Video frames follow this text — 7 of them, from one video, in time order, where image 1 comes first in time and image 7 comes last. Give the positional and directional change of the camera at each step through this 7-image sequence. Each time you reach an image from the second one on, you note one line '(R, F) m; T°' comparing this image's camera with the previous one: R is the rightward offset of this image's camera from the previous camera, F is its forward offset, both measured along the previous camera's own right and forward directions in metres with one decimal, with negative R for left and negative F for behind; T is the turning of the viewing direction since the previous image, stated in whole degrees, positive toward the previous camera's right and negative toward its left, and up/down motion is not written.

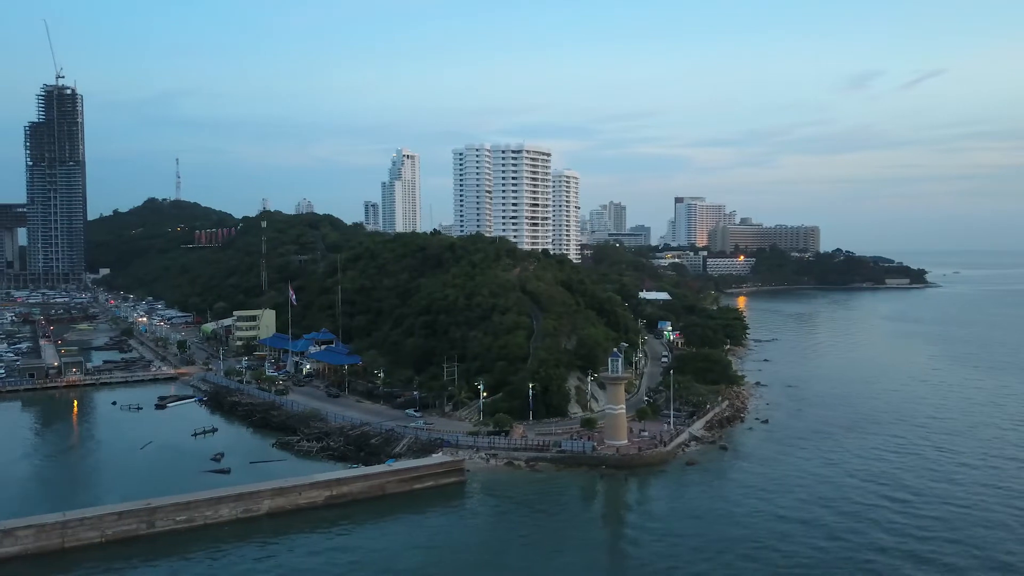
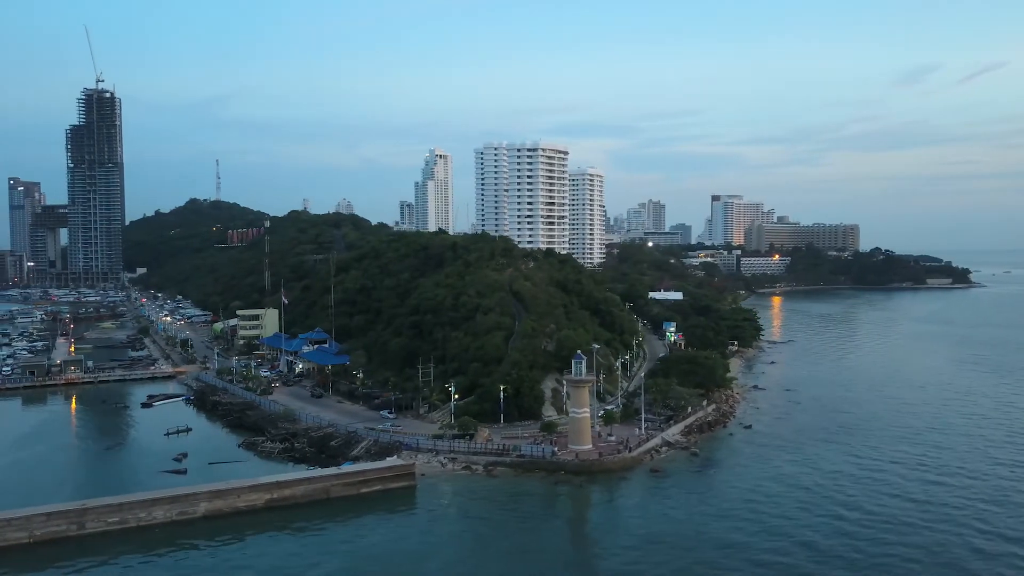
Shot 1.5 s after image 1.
(+2.8, +0.8) m; -3°
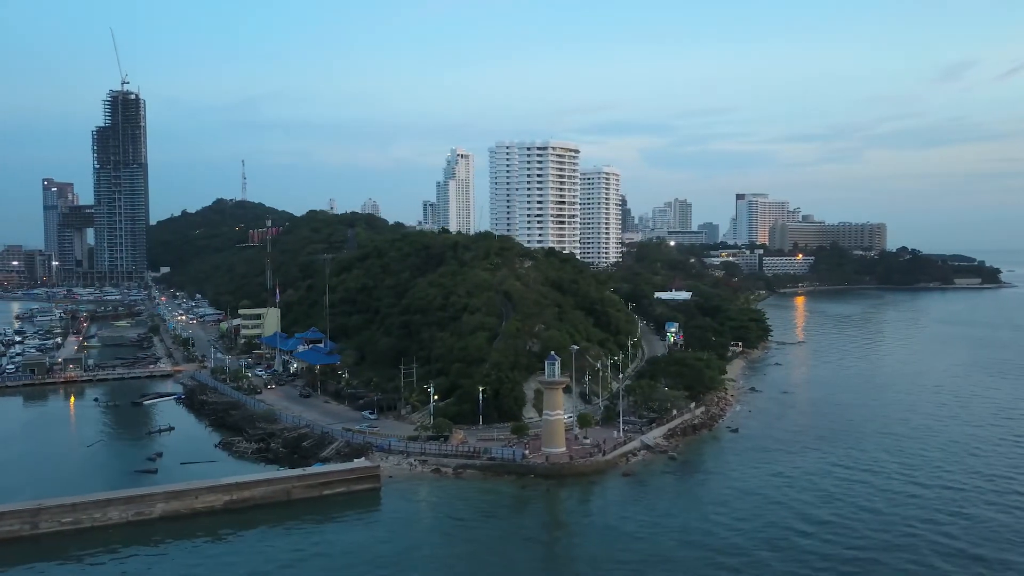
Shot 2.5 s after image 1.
(+1.9, +0.5) m; -2°
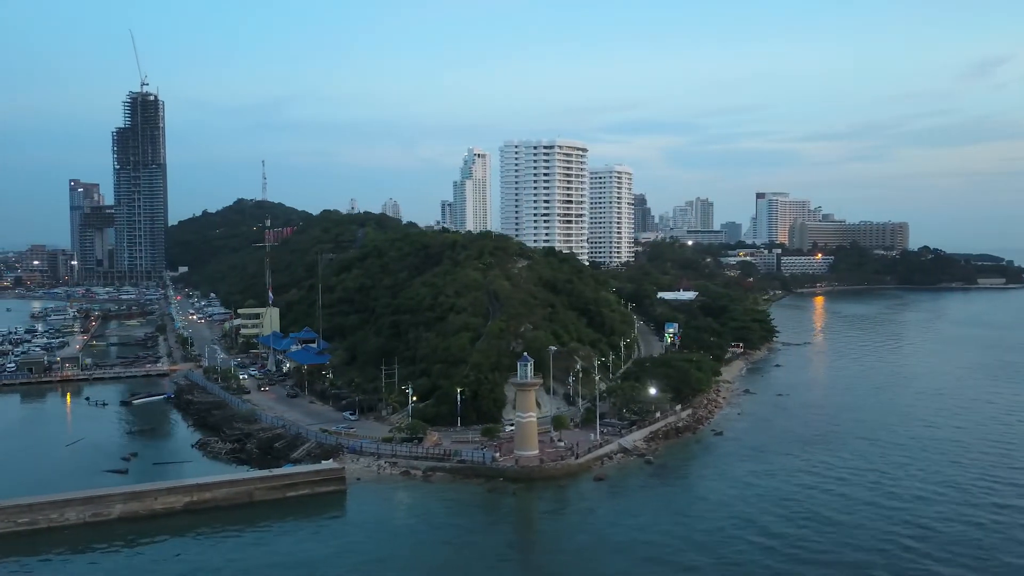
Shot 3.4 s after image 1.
(+1.7, +0.5) m; -2°
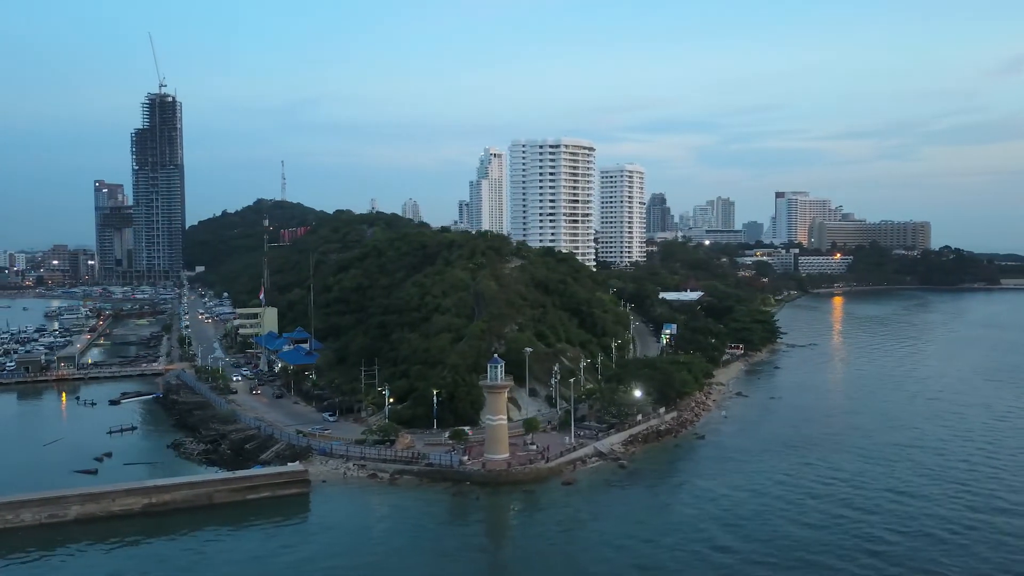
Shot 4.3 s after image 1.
(+1.7, +0.5) m; -2°
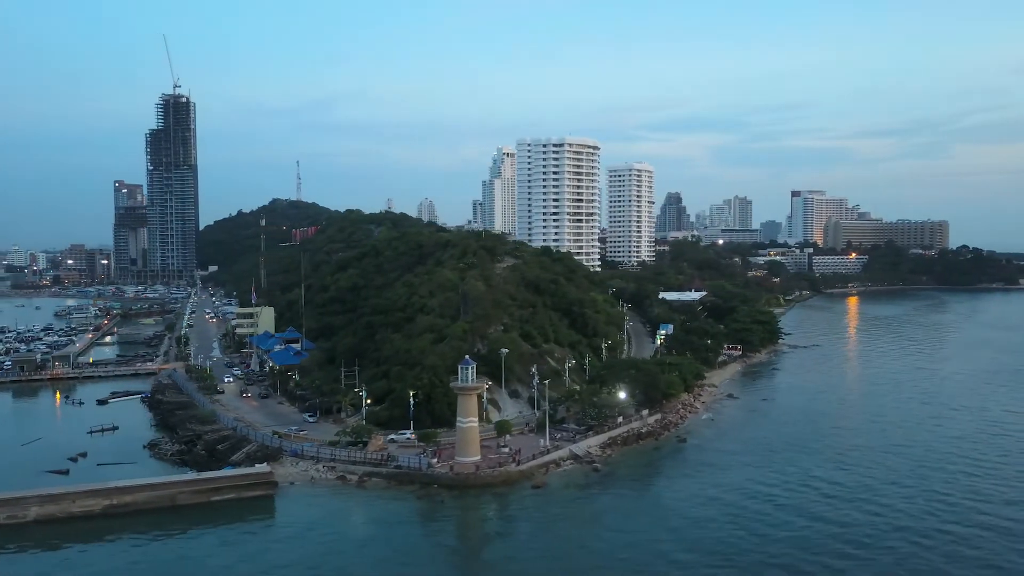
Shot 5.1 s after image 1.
(+1.5, +0.4) m; -1°
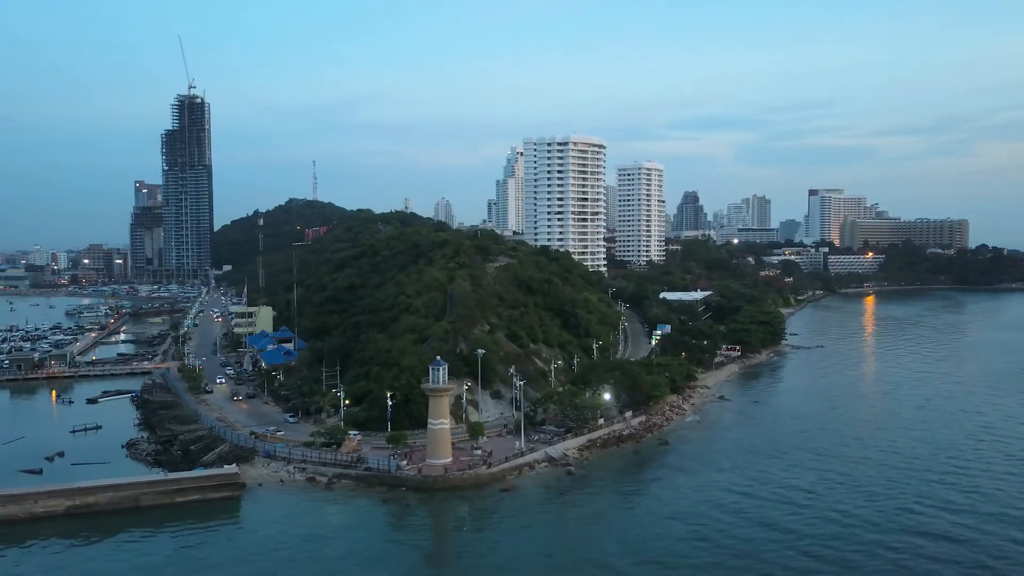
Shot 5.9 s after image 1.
(+1.5, +0.4) m; -1°
